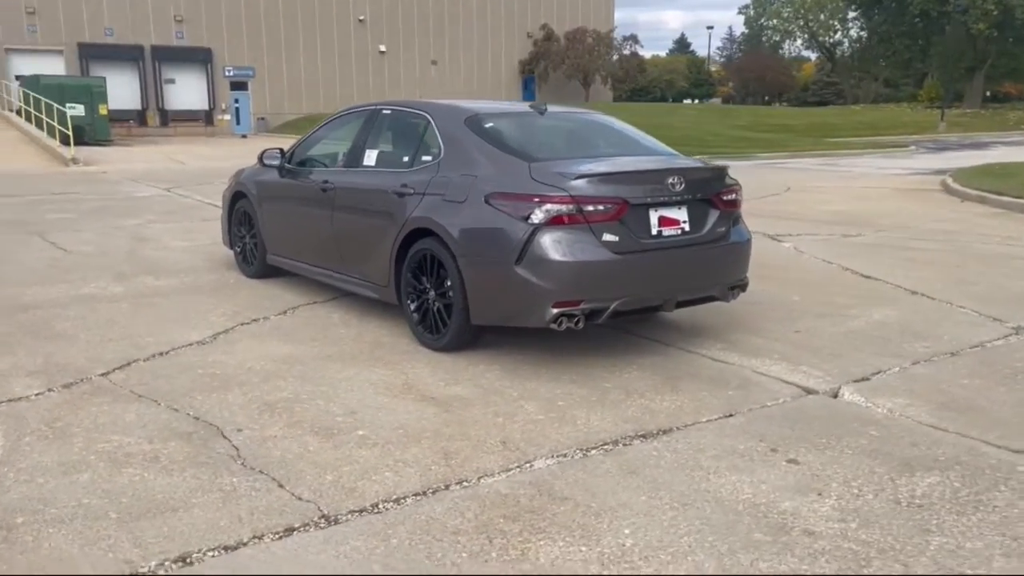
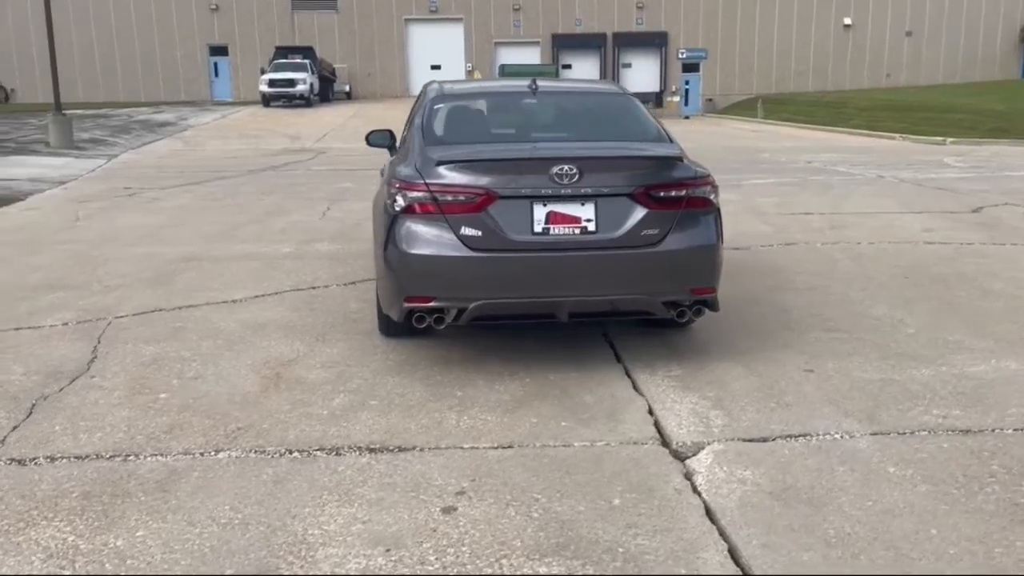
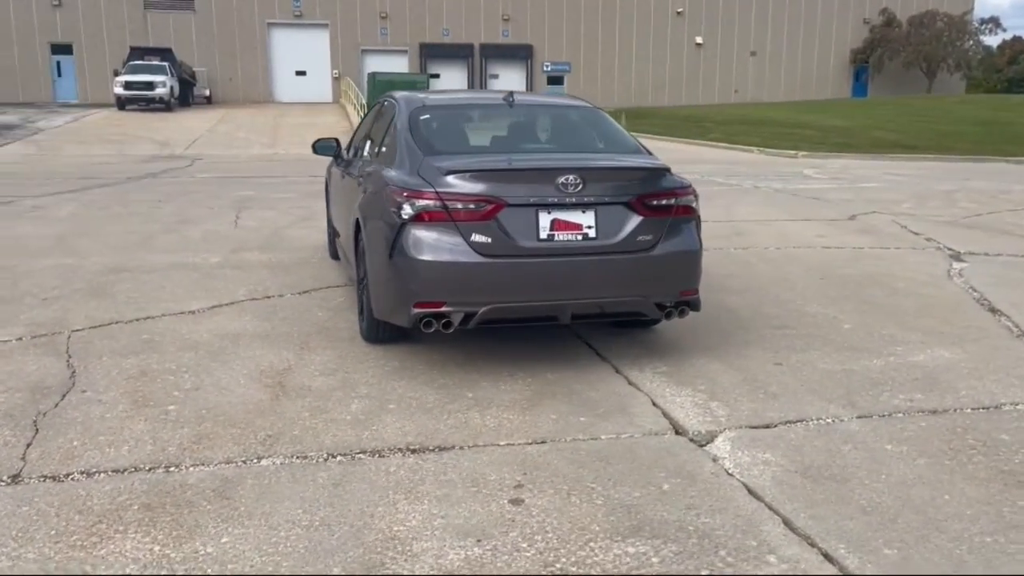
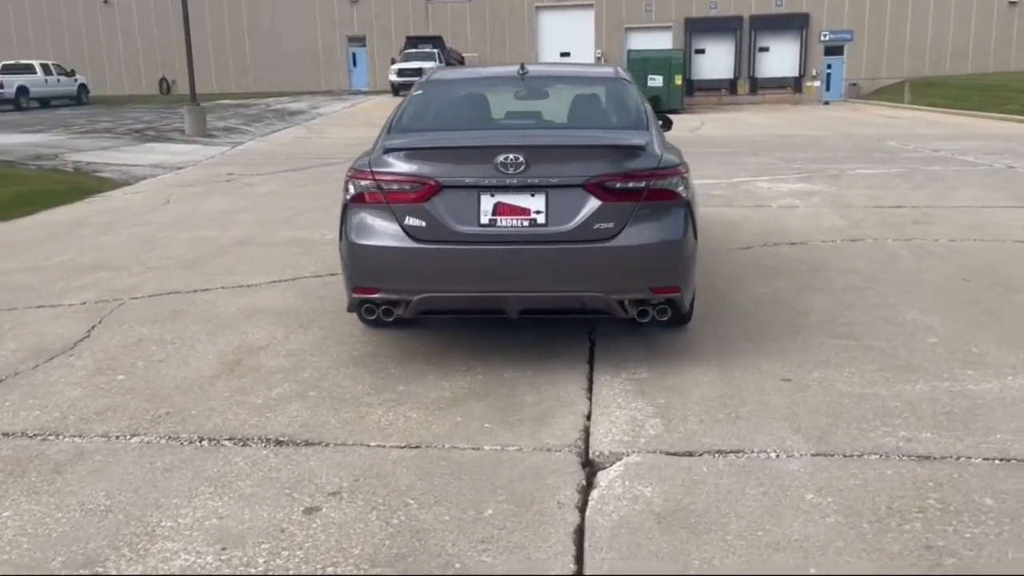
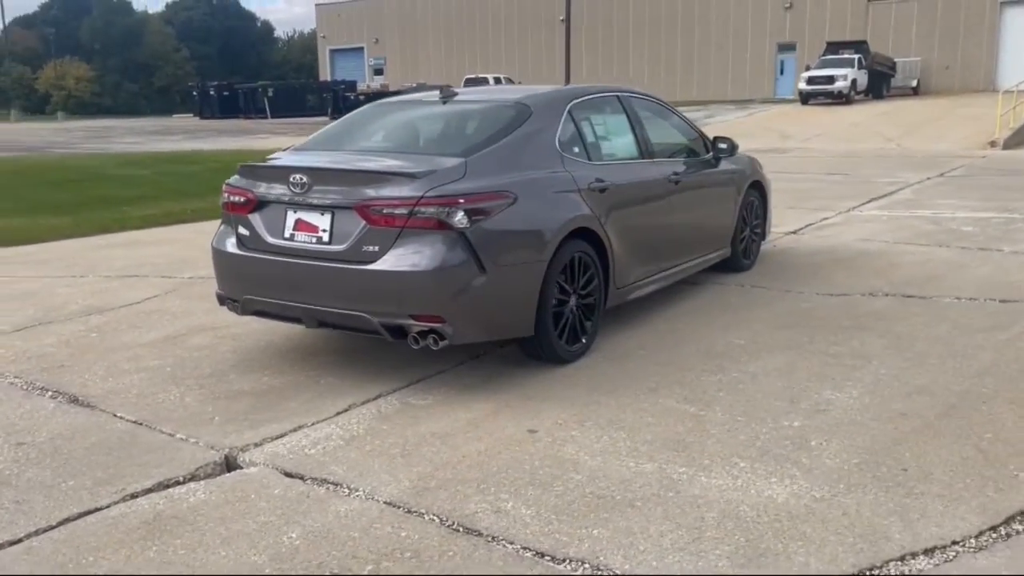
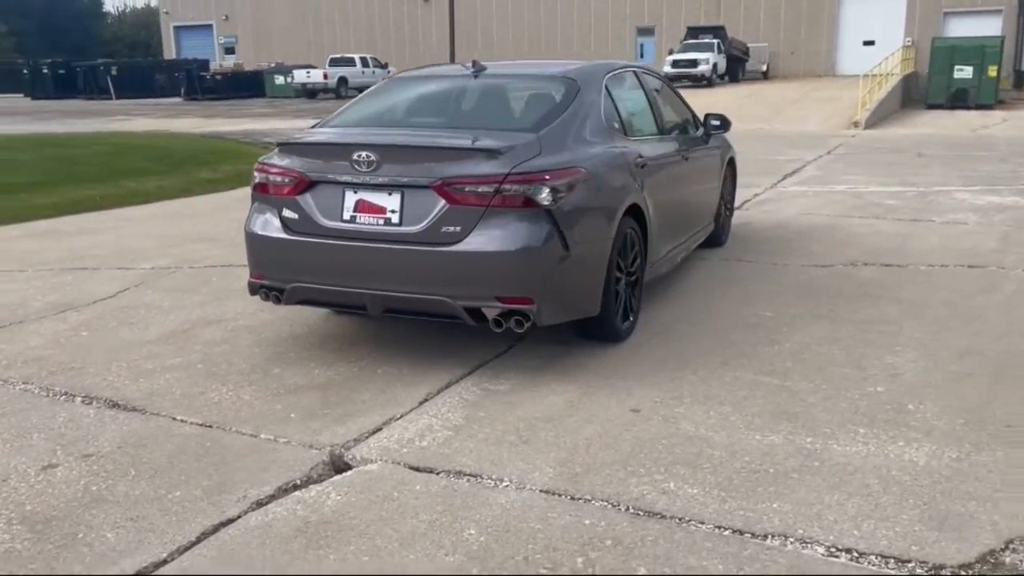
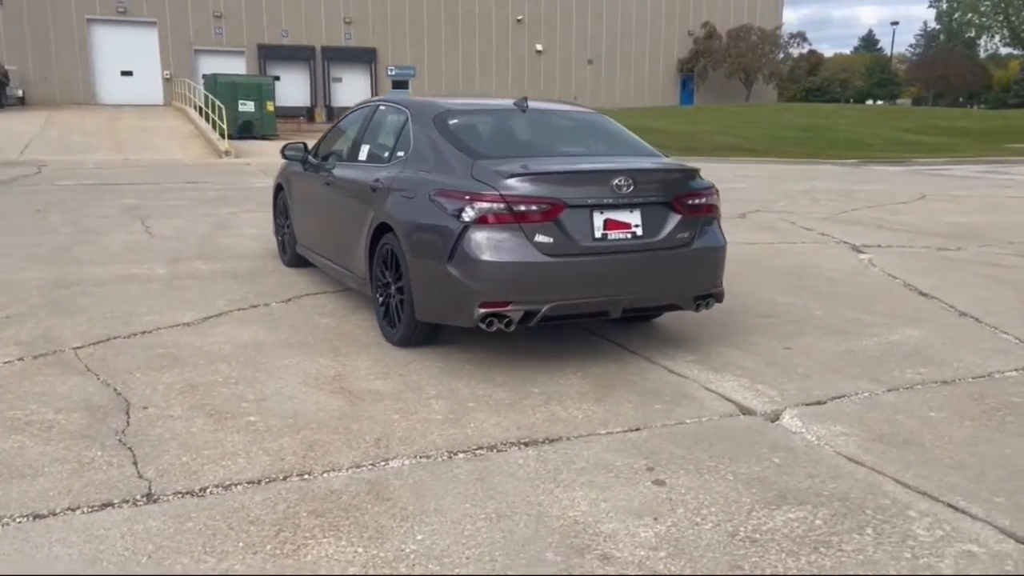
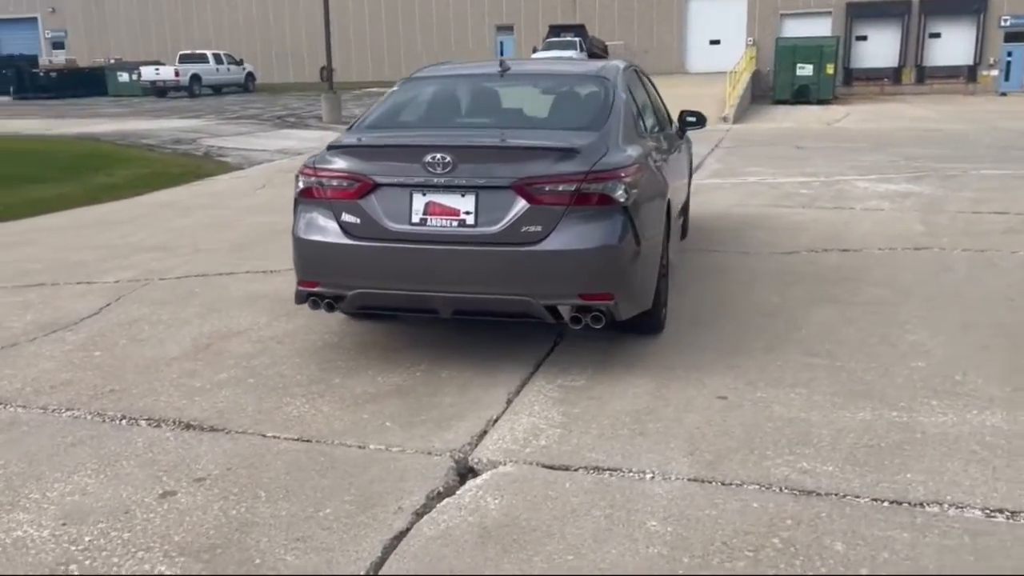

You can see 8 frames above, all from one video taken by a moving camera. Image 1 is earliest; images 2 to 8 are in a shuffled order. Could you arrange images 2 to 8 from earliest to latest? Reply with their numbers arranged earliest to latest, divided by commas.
7, 3, 2, 4, 8, 6, 5
